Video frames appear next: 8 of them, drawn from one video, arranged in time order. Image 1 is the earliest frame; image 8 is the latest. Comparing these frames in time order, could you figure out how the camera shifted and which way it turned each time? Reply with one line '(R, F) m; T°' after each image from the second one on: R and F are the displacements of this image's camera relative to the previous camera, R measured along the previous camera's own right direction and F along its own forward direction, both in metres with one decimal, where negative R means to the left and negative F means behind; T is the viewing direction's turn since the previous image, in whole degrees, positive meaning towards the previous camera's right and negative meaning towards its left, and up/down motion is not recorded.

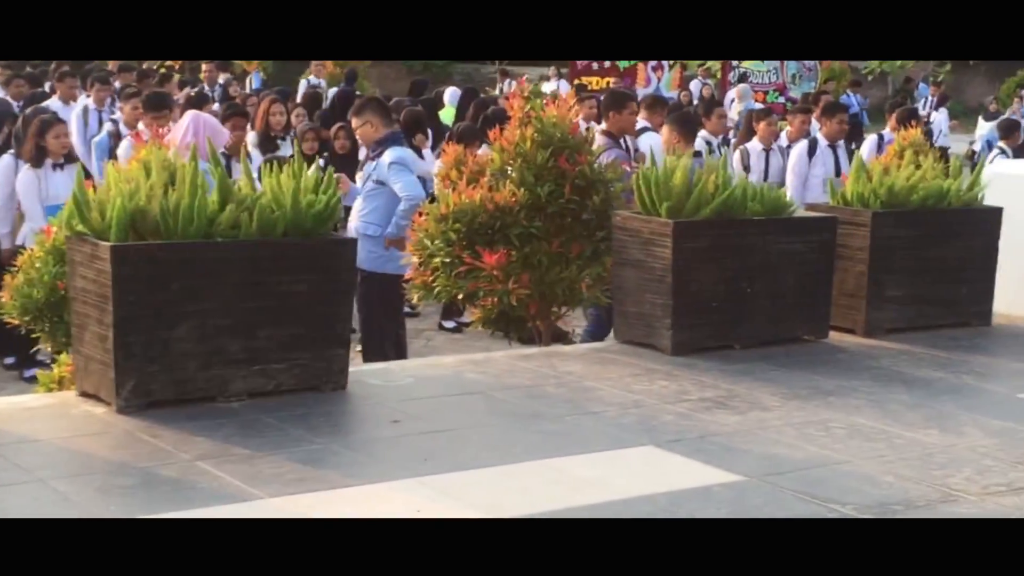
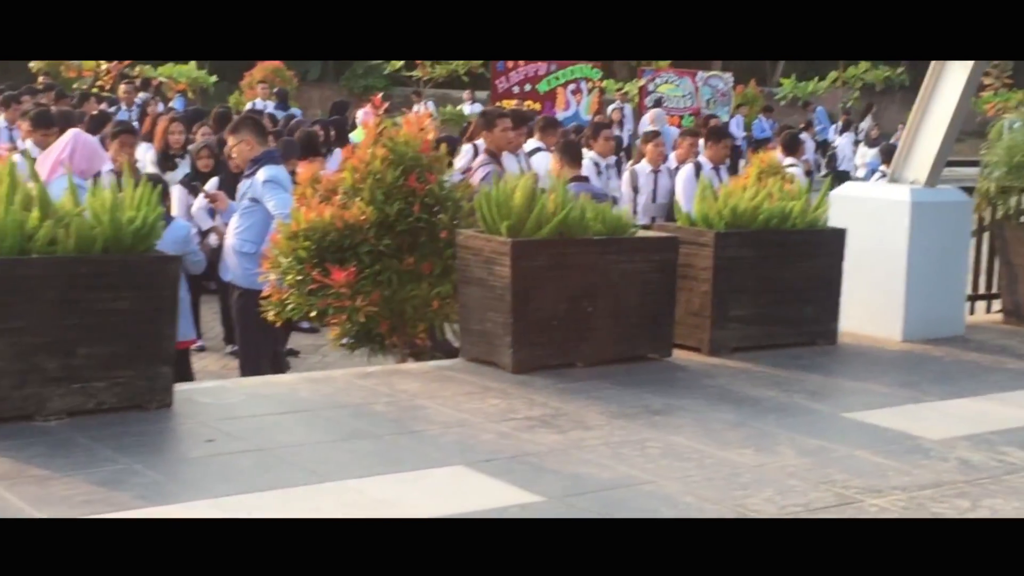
(+1.9, 0.0) m; +1°
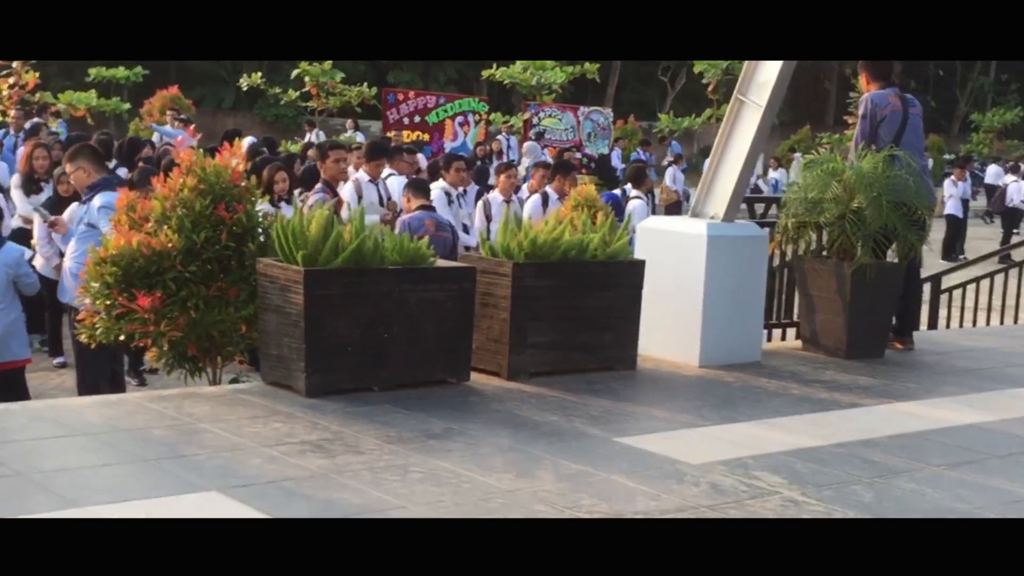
(+2.3, -0.1) m; +2°
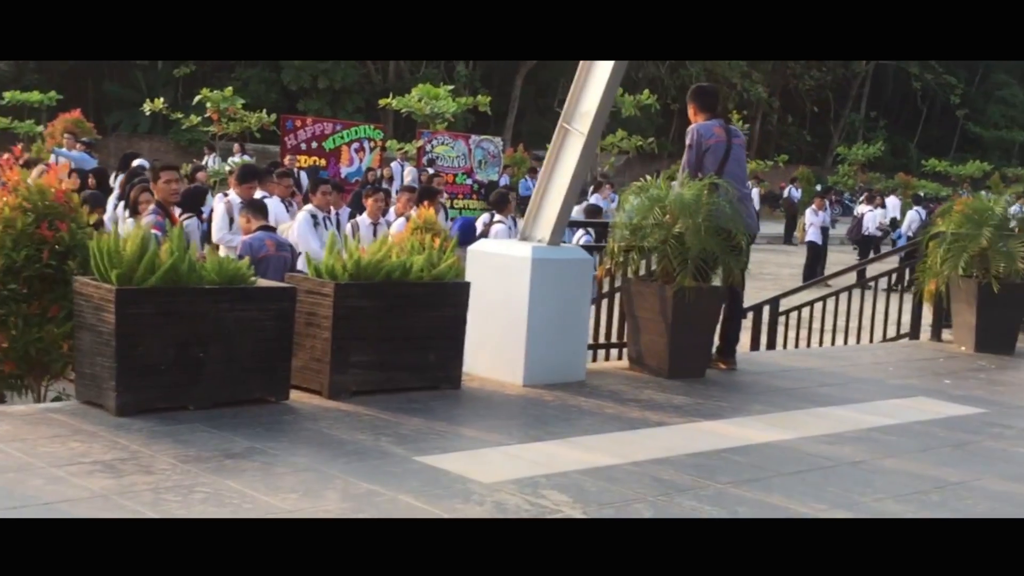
(+2.0, -0.1) m; +2°
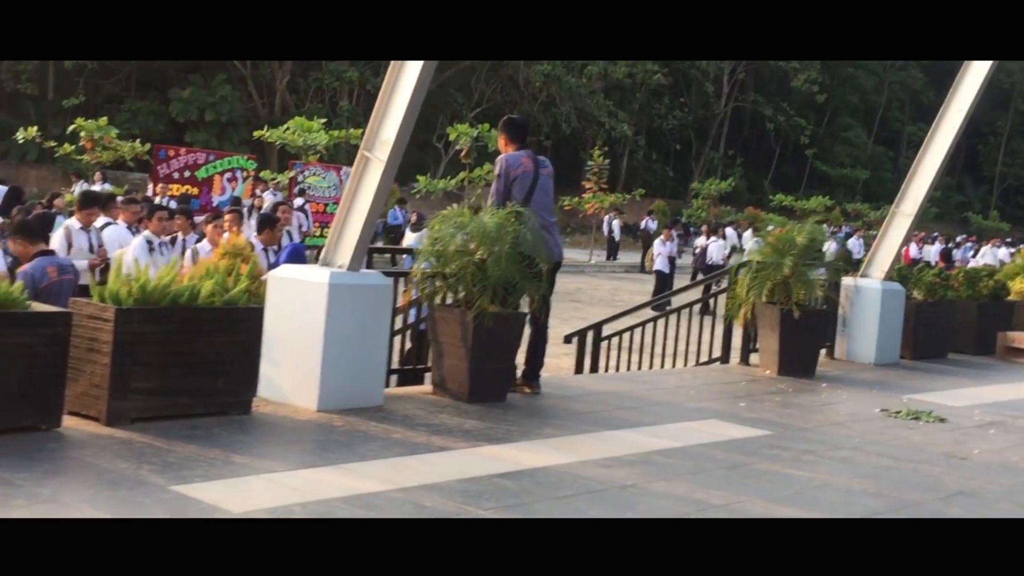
(+2.2, -0.1) m; +4°
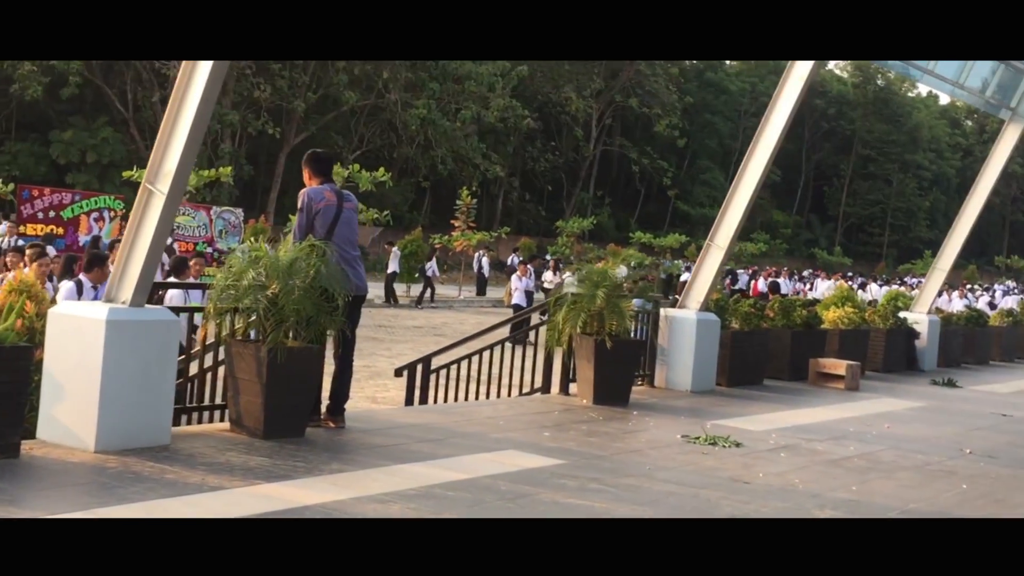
(+2.2, -0.1) m; +4°
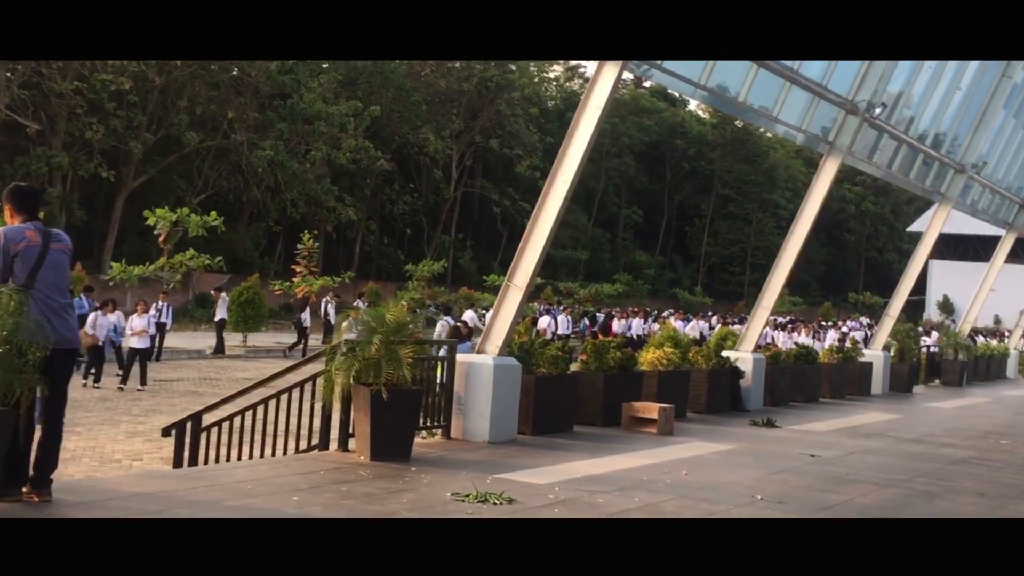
(+2.6, +0.8) m; +5°
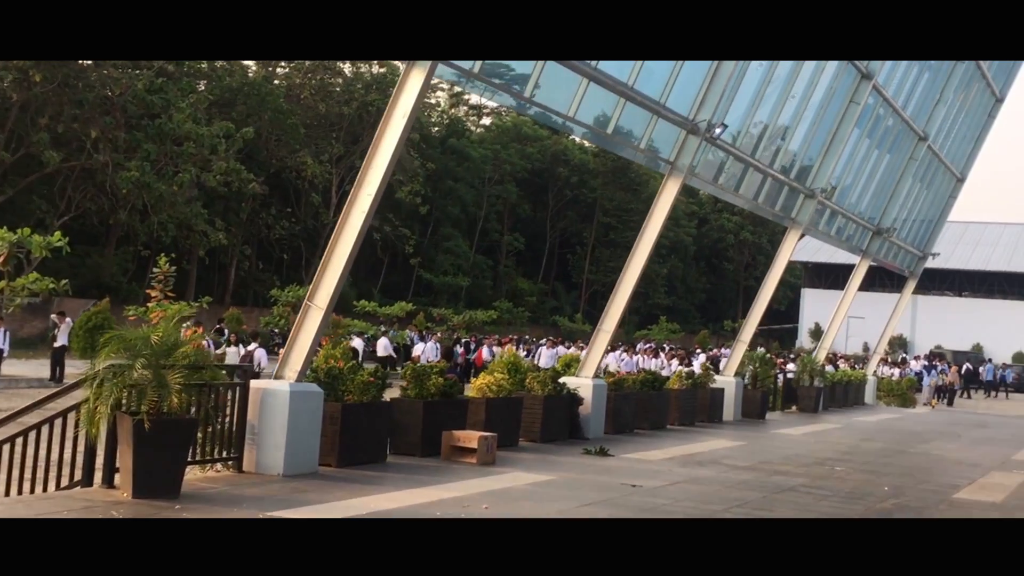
(+2.3, +0.5) m; +3°
